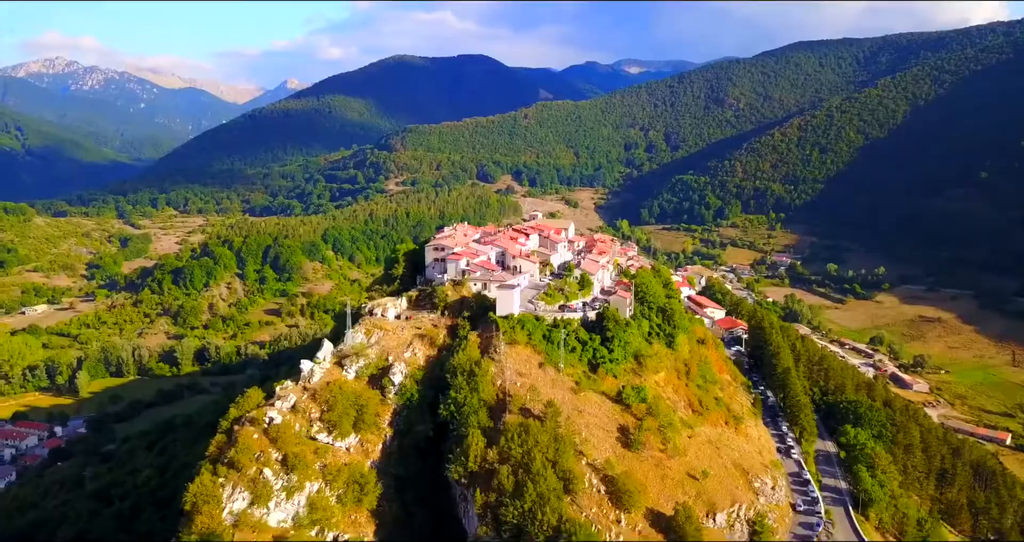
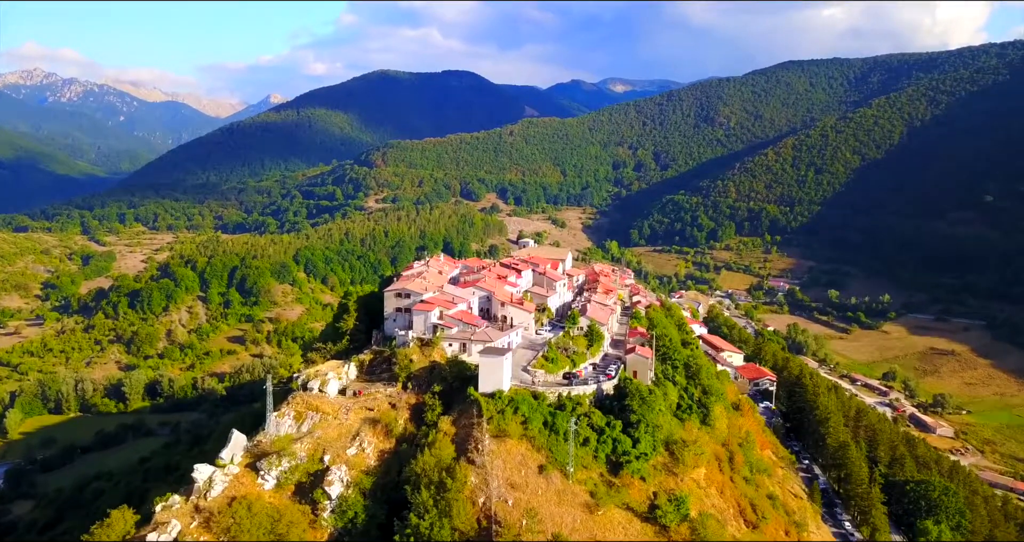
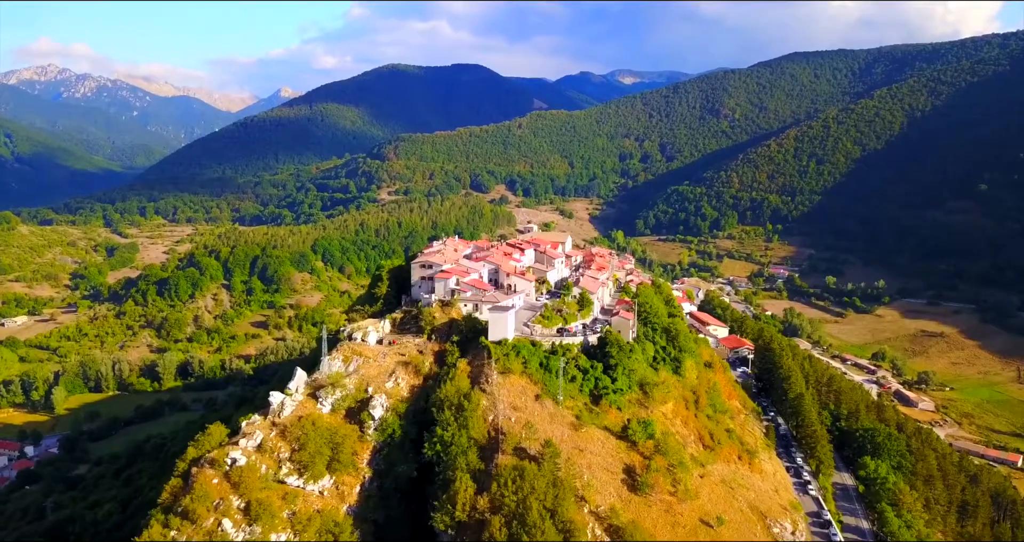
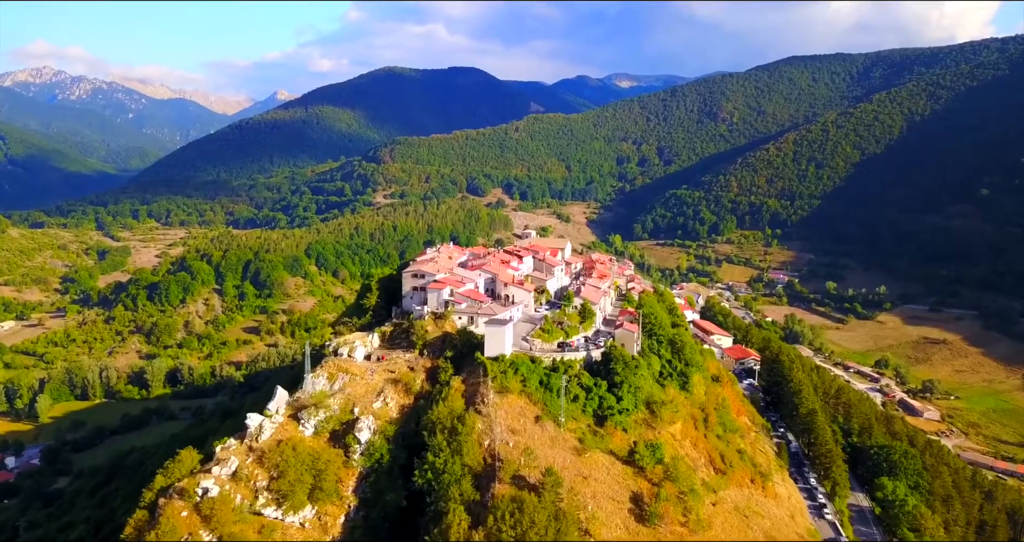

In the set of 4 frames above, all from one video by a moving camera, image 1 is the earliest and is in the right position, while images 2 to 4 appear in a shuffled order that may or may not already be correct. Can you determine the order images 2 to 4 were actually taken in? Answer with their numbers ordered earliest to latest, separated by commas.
3, 4, 2
